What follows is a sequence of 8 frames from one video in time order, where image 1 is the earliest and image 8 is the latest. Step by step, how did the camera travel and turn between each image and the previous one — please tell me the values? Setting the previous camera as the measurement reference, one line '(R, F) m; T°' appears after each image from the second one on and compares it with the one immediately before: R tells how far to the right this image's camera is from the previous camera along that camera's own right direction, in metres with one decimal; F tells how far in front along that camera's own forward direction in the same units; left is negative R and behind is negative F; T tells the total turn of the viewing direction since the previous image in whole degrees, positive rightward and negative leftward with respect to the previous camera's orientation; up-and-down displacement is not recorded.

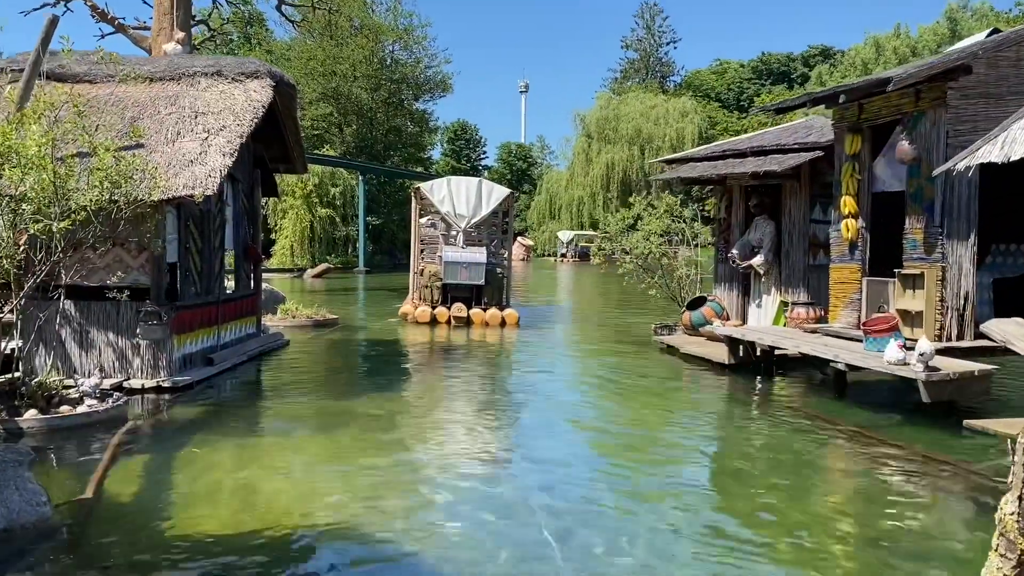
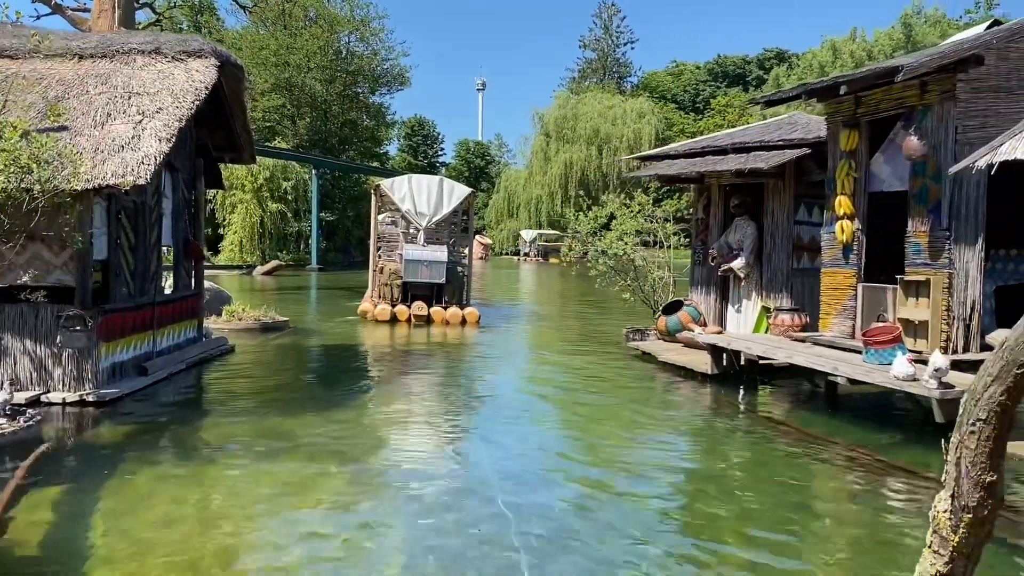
(-0.2, +0.9) m; +3°
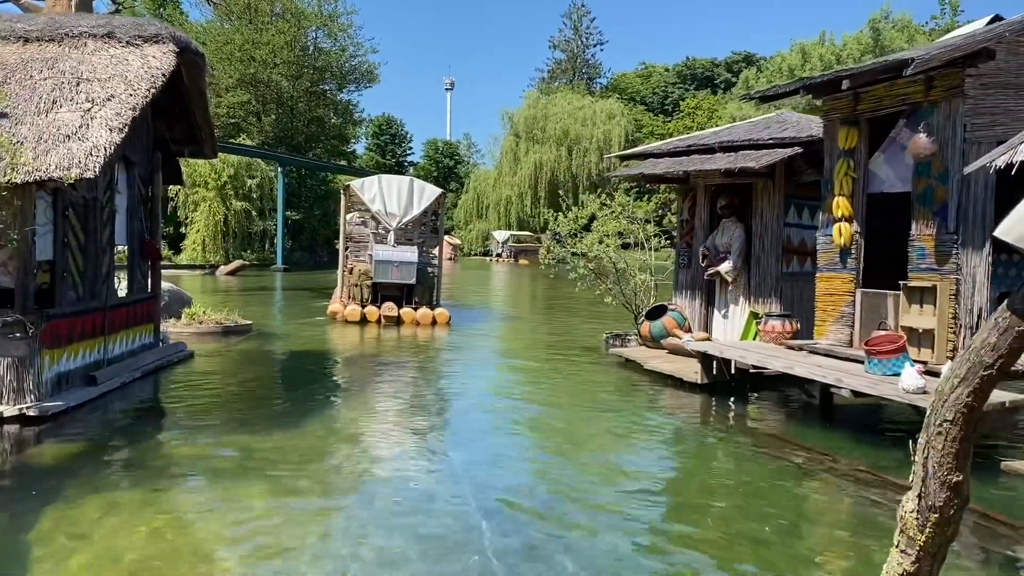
(-0.1, +0.6) m; +2°
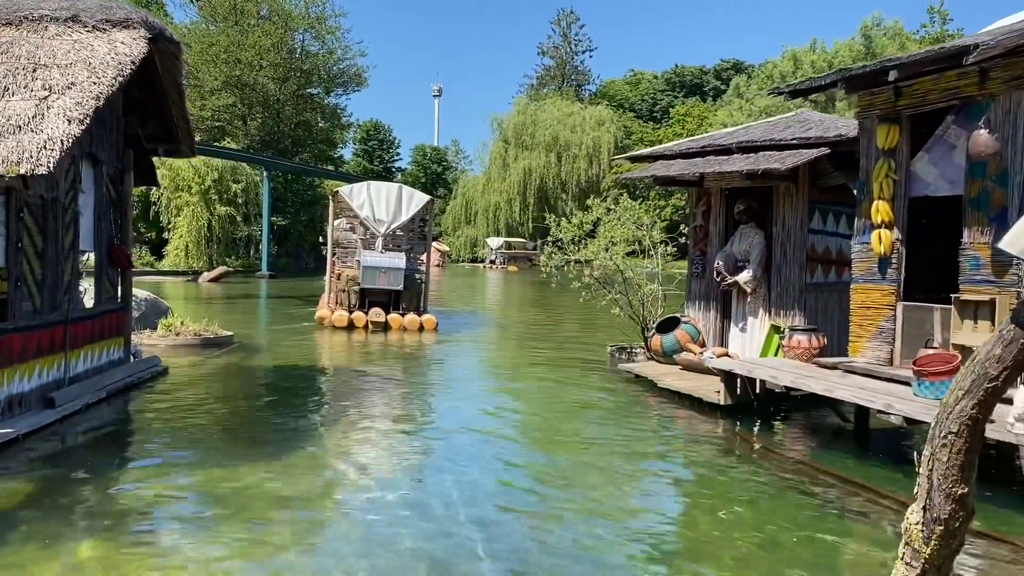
(-0.2, +0.9) m; +1°
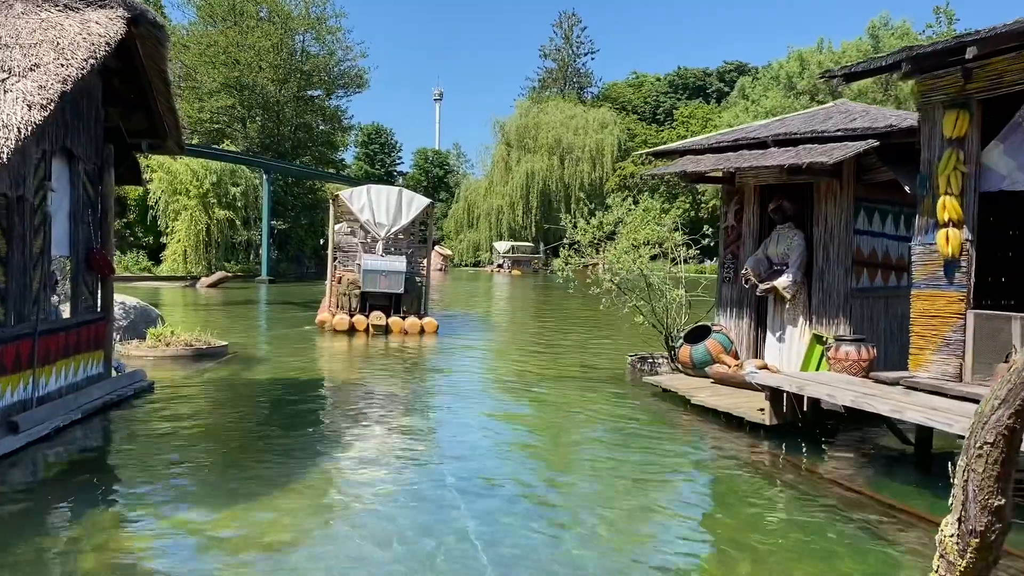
(-0.2, +0.9) m; 0°
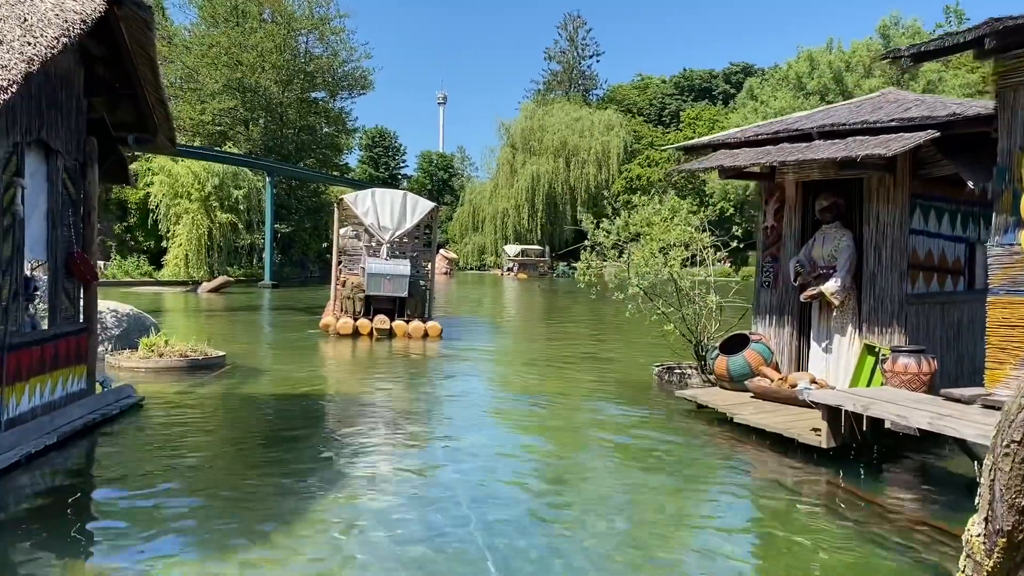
(-0.2, +0.9) m; 0°
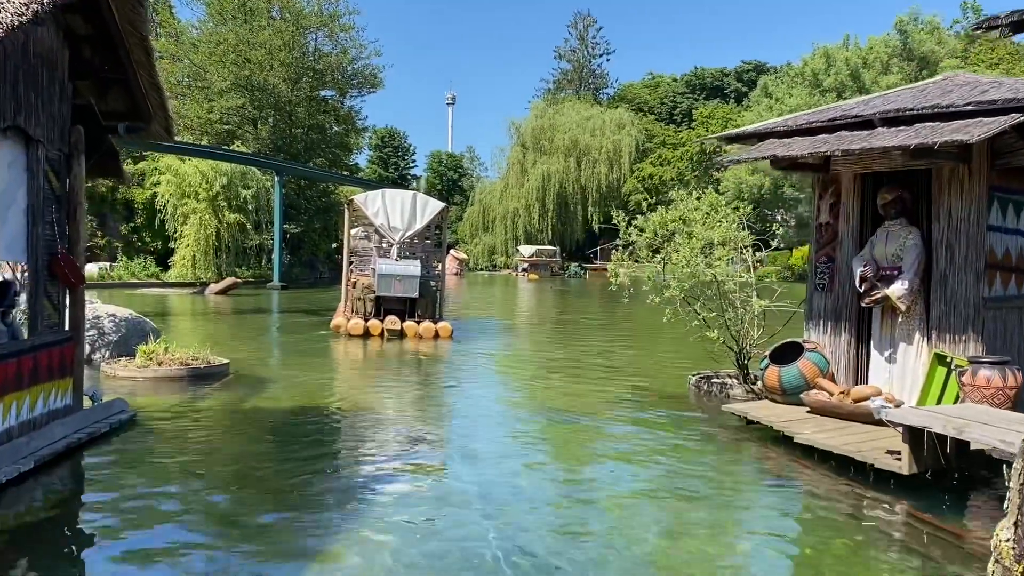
(-0.2, +0.9) m; -1°
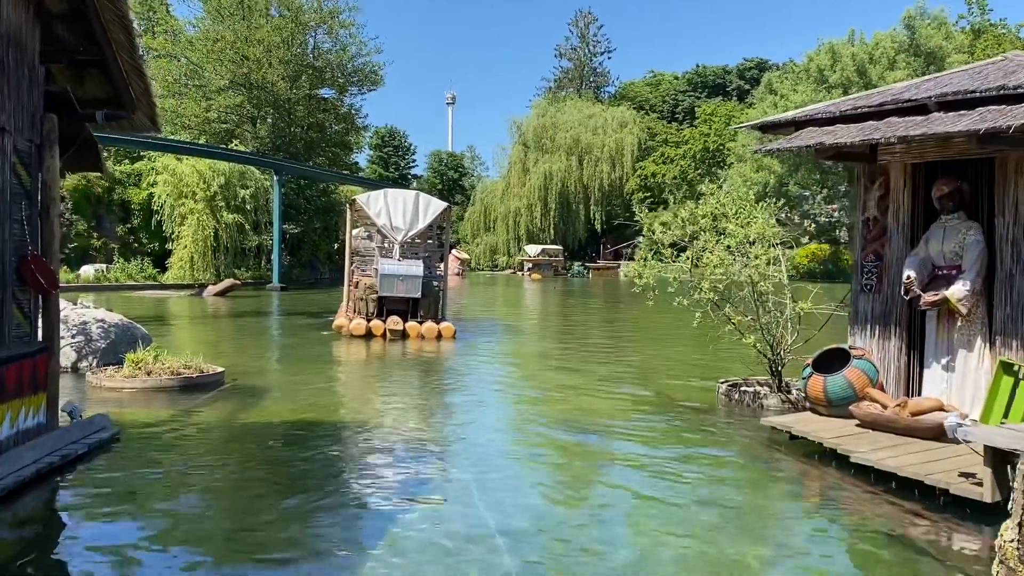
(-0.2, +0.8) m; 0°
